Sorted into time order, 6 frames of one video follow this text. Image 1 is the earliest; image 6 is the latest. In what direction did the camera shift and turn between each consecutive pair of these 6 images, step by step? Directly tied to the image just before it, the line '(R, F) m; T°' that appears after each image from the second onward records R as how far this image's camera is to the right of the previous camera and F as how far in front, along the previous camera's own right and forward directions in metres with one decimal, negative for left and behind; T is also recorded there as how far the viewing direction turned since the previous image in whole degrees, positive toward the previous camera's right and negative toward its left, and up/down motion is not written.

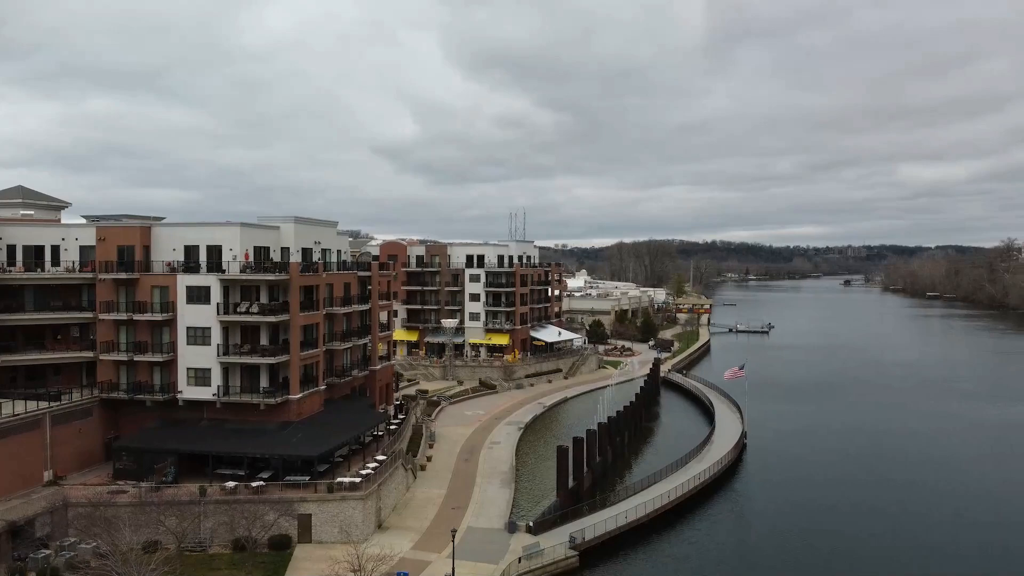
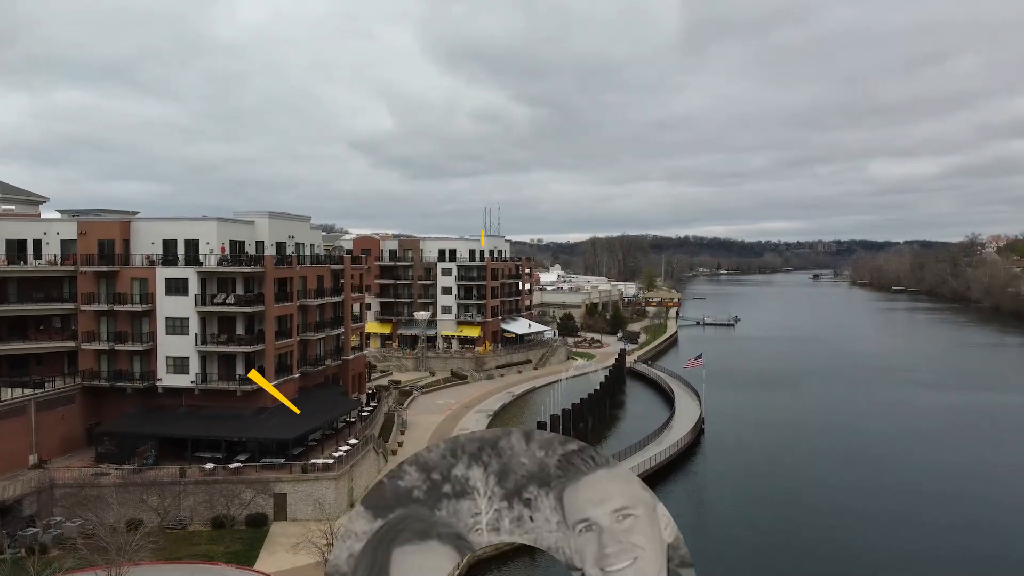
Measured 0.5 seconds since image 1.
(+0.6, -1.9) m; +2°
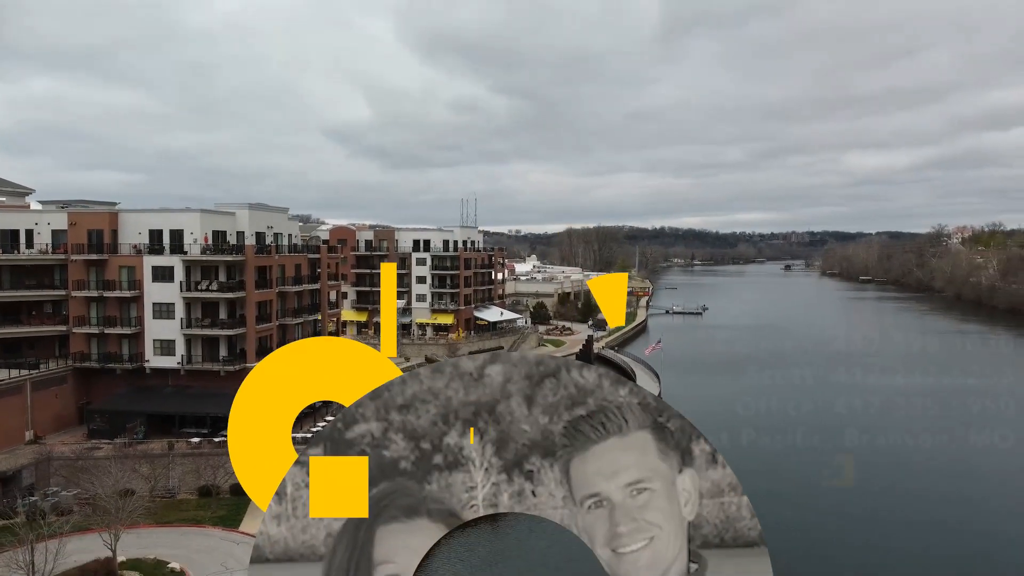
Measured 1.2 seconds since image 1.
(+0.7, -2.6) m; +2°
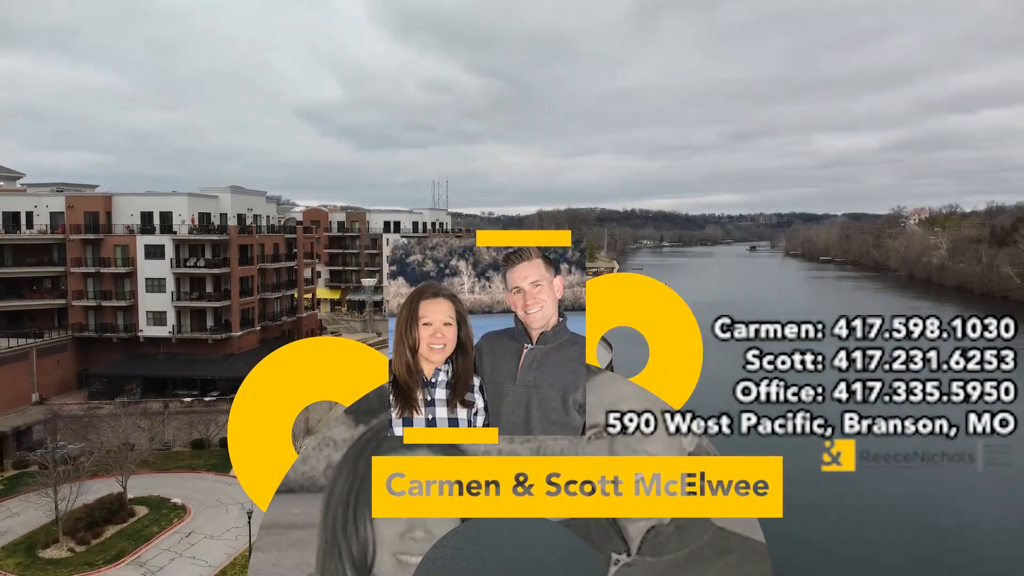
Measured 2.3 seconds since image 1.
(+0.8, -4.1) m; +2°
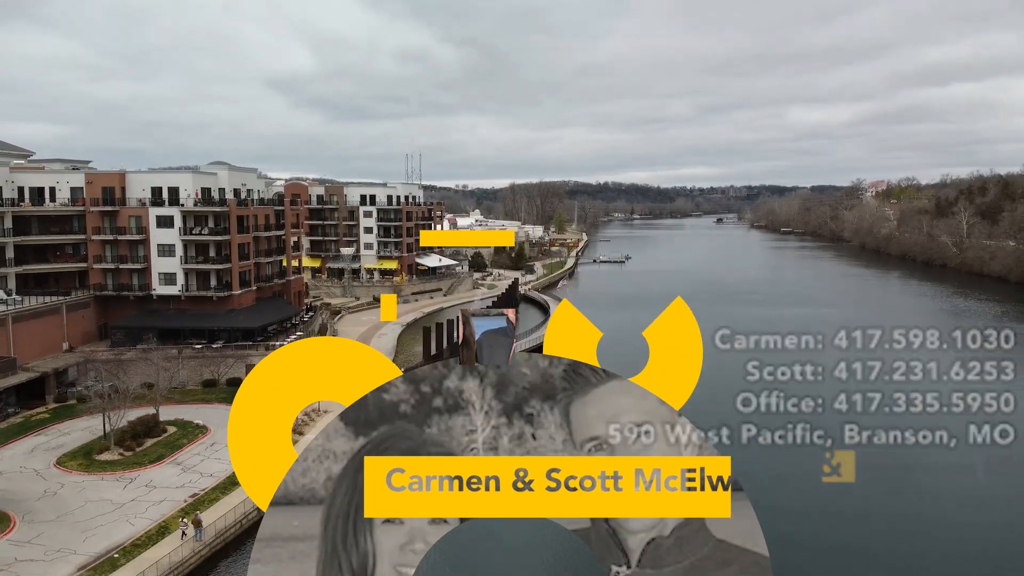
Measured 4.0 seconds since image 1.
(+0.9, -6.5) m; +2°
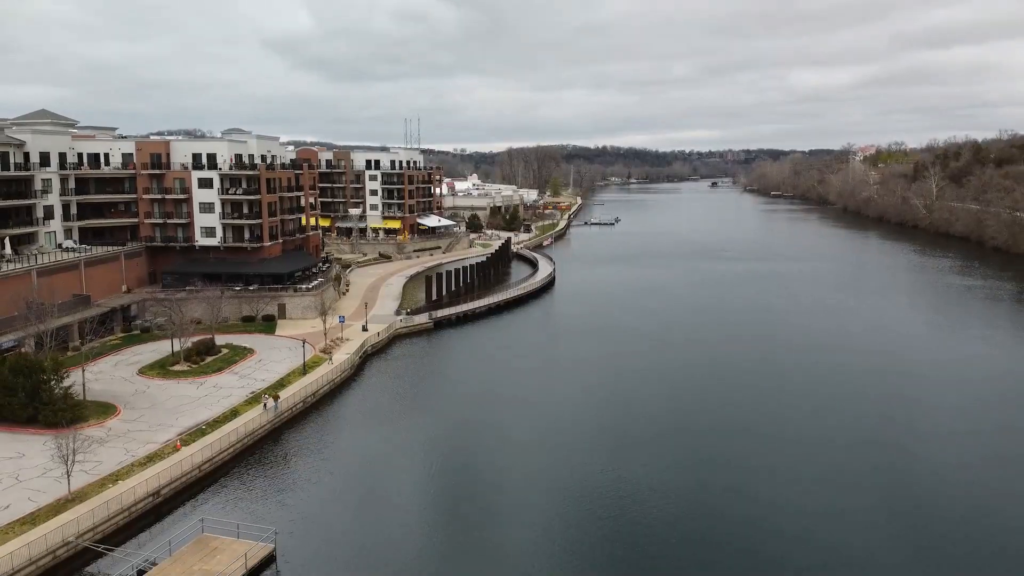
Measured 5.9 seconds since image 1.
(+0.7, -7.5) m; 0°
